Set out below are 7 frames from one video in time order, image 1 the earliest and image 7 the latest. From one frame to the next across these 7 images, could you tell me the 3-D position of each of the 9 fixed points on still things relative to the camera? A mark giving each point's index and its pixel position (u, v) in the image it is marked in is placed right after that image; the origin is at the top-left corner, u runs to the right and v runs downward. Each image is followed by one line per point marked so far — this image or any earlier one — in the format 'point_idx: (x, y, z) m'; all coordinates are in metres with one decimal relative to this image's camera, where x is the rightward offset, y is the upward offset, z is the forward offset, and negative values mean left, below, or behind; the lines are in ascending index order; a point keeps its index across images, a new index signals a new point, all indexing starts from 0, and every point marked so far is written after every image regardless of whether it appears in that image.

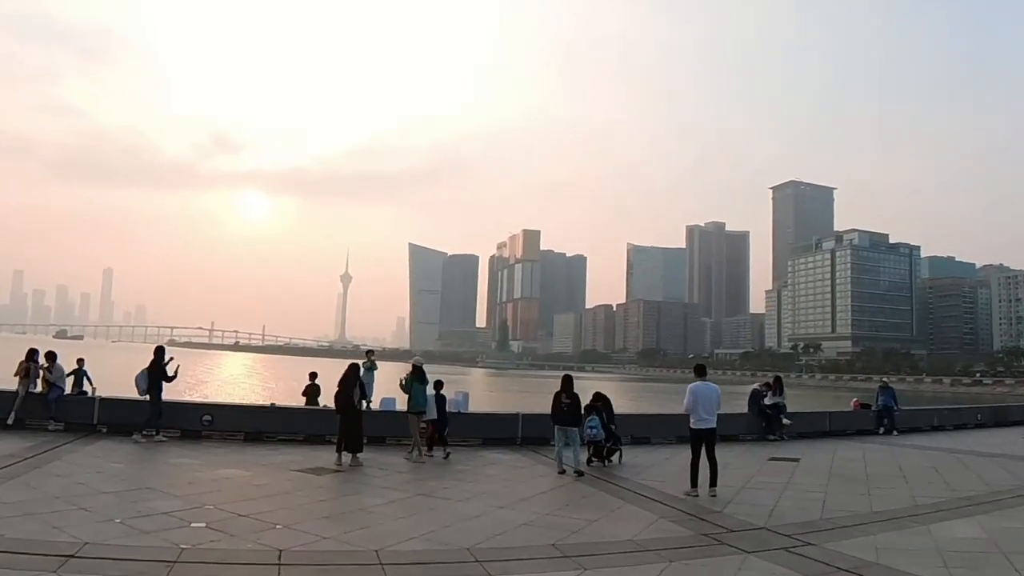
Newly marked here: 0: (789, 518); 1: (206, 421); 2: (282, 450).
0: (+3.5, -3.0, +10.0) m
1: (-5.6, -2.5, +14.4) m
2: (-4.0, -2.8, +13.6) m
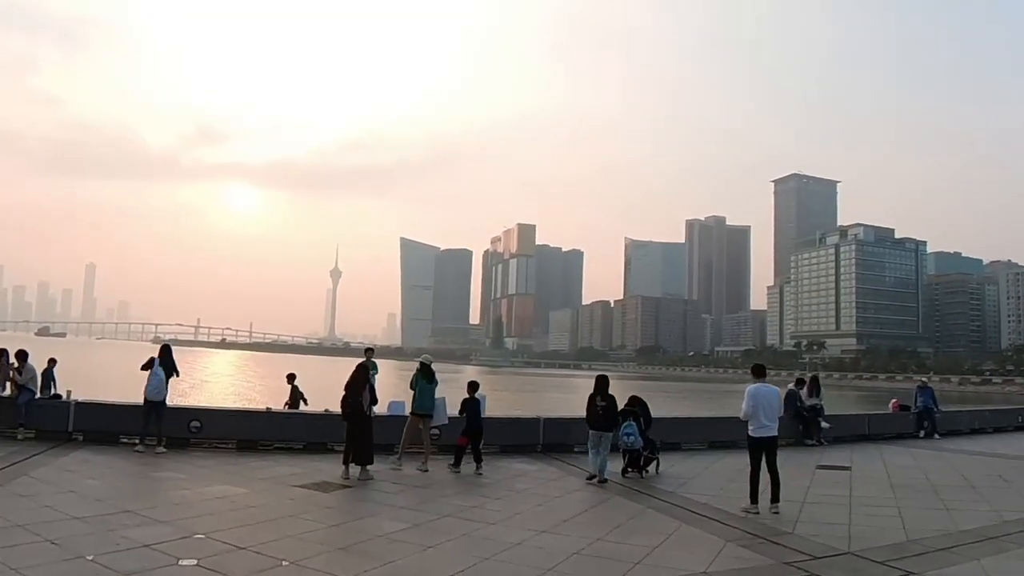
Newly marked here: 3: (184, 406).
0: (+4.0, -2.8, +8.7) m
1: (-5.3, -2.3, +13.0) m
2: (-3.6, -2.7, +12.2) m
3: (-5.5, -2.0, +13.0) m
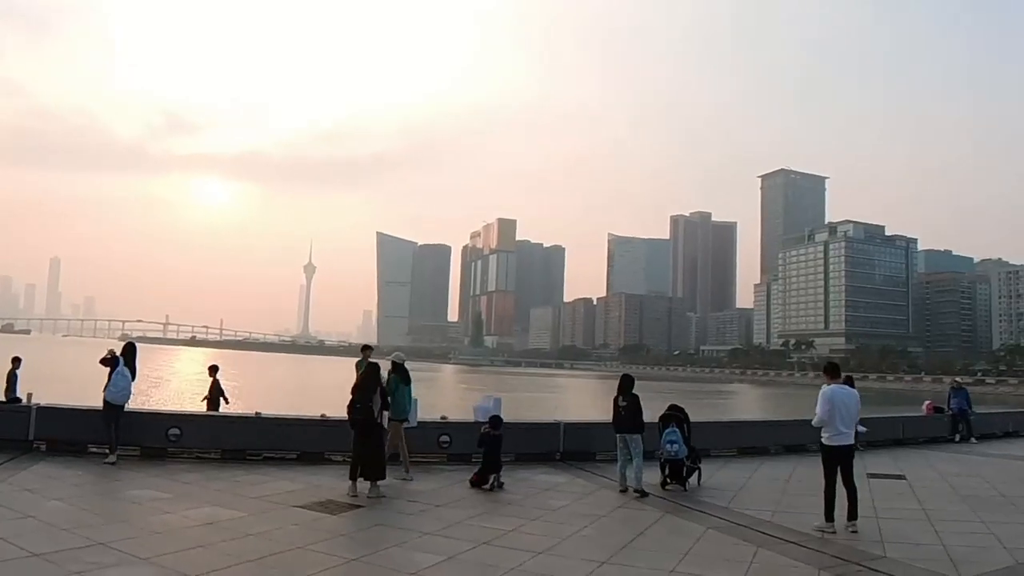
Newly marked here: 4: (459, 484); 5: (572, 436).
0: (+4.5, -2.7, +7.5) m
1: (-4.9, -2.2, +11.4) m
2: (-3.2, -2.5, +10.7) m
3: (-5.2, -1.8, +11.4) m
4: (-0.7, -2.7, +10.6) m
5: (+1.1, -2.5, +13.0) m
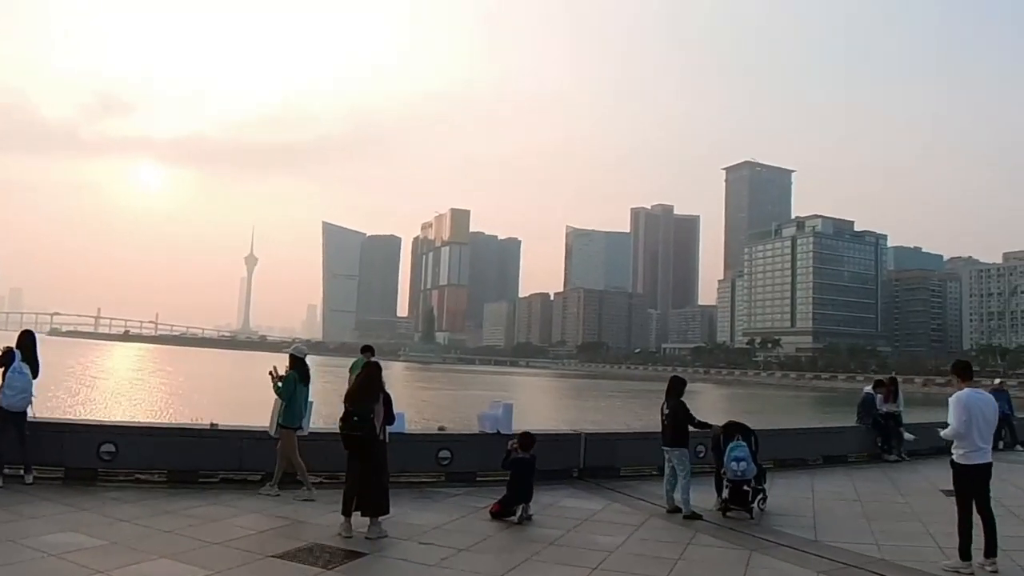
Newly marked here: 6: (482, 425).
0: (+5.0, -2.6, +5.7) m
1: (-4.6, -1.9, +8.8) m
2: (-2.9, -2.3, +8.2) m
3: (-4.9, -1.5, +8.8) m
4: (-0.4, -2.5, +8.4) m
5: (+1.2, -2.2, +10.9) m
6: (-0.4, -1.8, +10.4) m
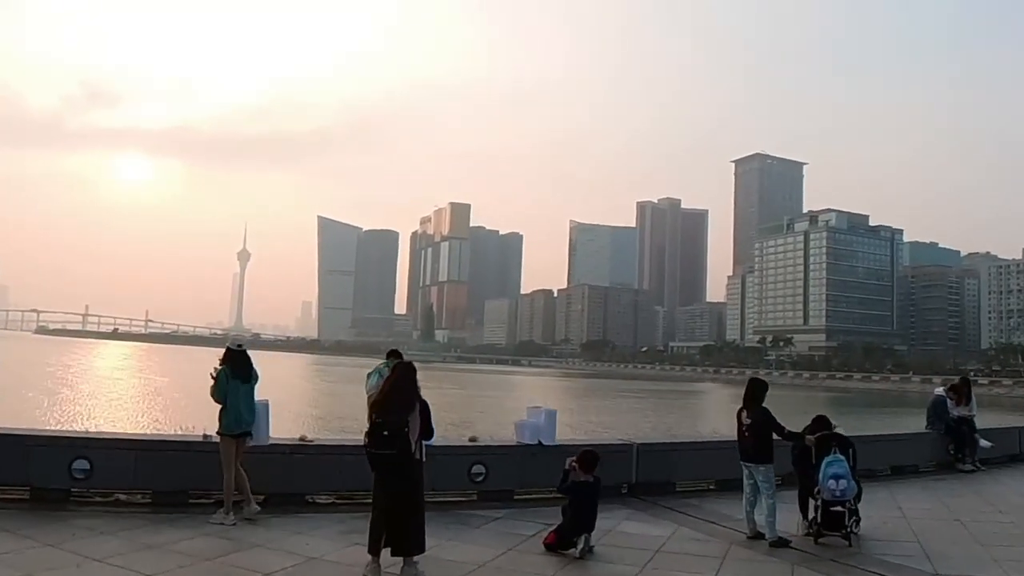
0: (+5.6, -2.4, +4.3) m
1: (-4.1, -1.7, +7.3) m
2: (-2.4, -2.1, +6.8) m
3: (-4.3, -1.4, +7.3) m
4: (+0.1, -2.3, +7.0) m
5: (+1.7, -2.1, +9.5) m
6: (+0.1, -1.6, +9.0) m
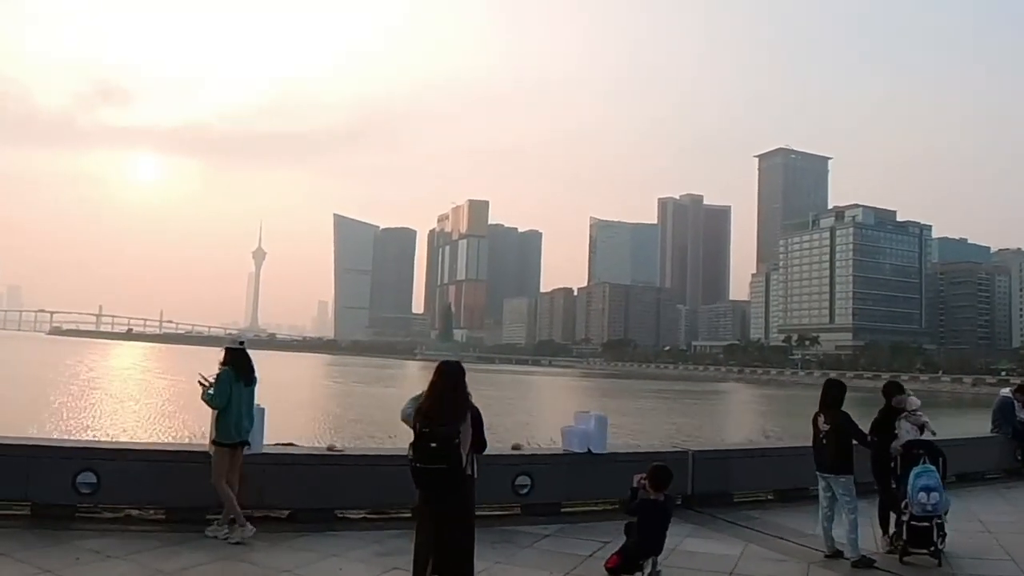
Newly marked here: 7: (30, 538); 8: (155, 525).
0: (+6.0, -2.4, +3.5) m
1: (-3.7, -1.7, +6.7) m
2: (-1.9, -2.1, +6.1) m
3: (-3.9, -1.3, +6.6) m
4: (+0.6, -2.3, +6.2) m
5: (+2.2, -2.0, +8.7) m
6: (+0.6, -1.6, +8.2) m
7: (-3.7, -1.9, +6.0) m
8: (-2.9, -2.0, +6.6) m
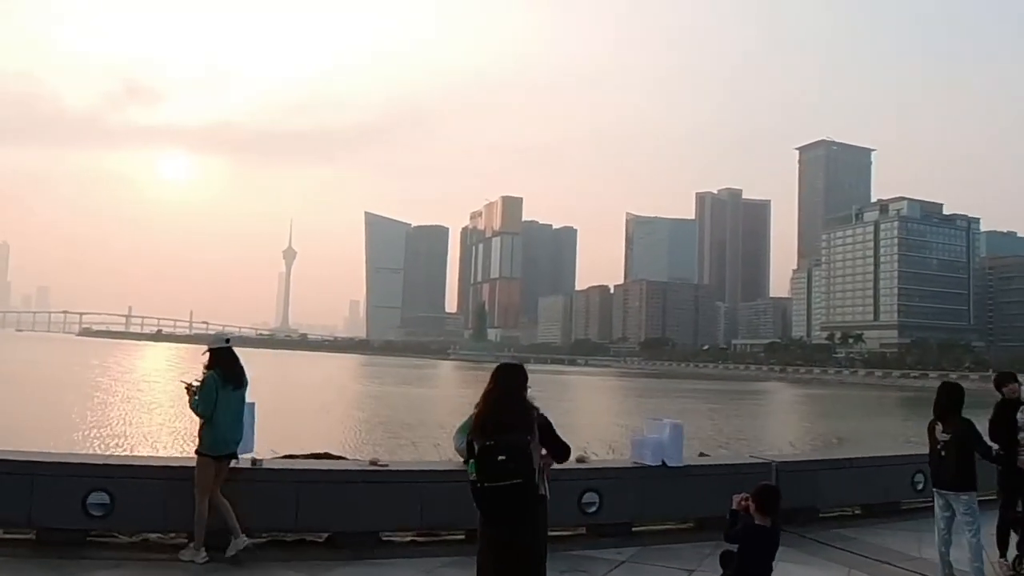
0: (+6.4, -2.3, +2.4) m
1: (-3.1, -1.6, +5.9) m
2: (-1.4, -2.0, +5.2) m
3: (-3.4, -1.3, +5.9) m
4: (+1.1, -2.2, +5.3) m
5: (+2.8, -2.0, +7.7) m
6: (+1.2, -1.5, +7.3) m
7: (-3.2, -1.9, +5.3) m
8: (-2.4, -2.0, +5.9) m
